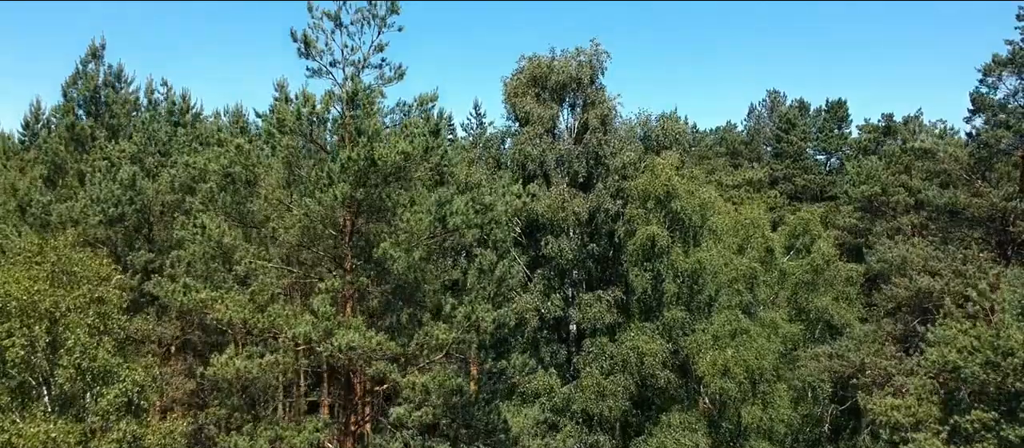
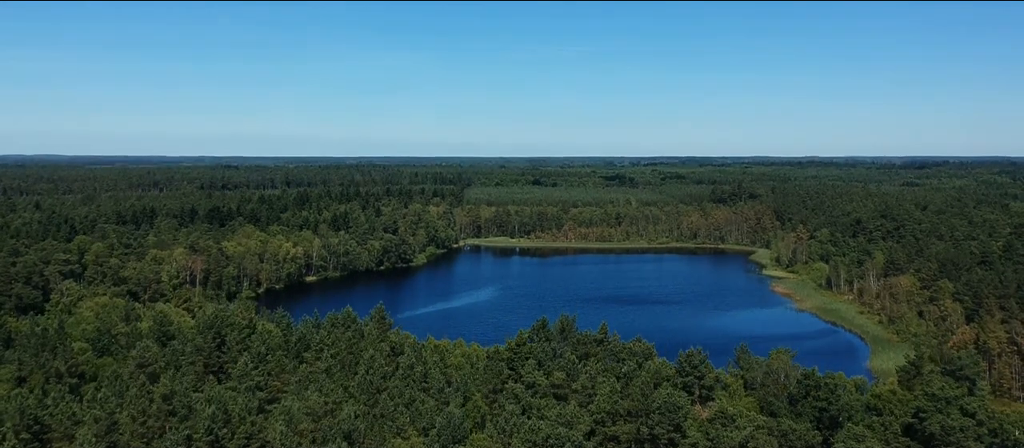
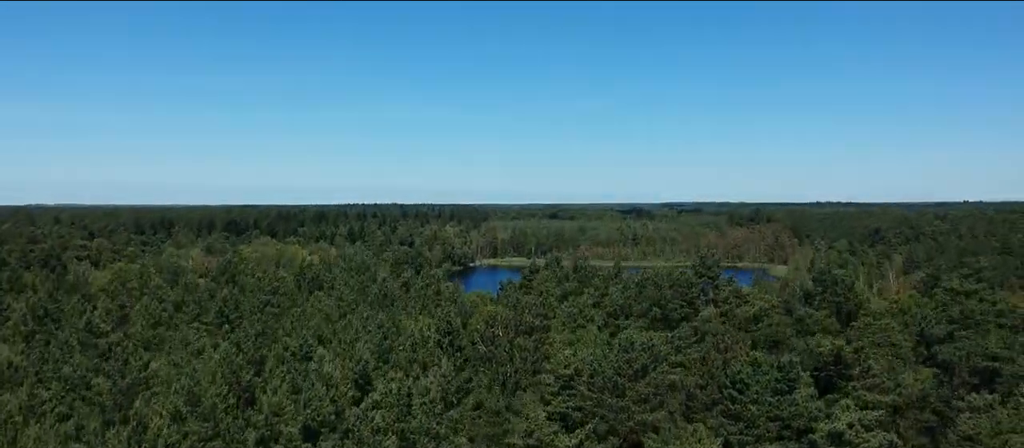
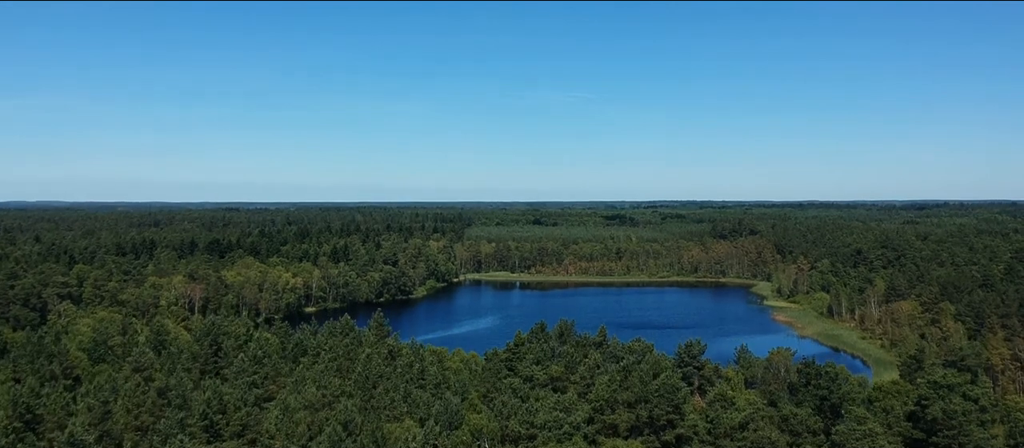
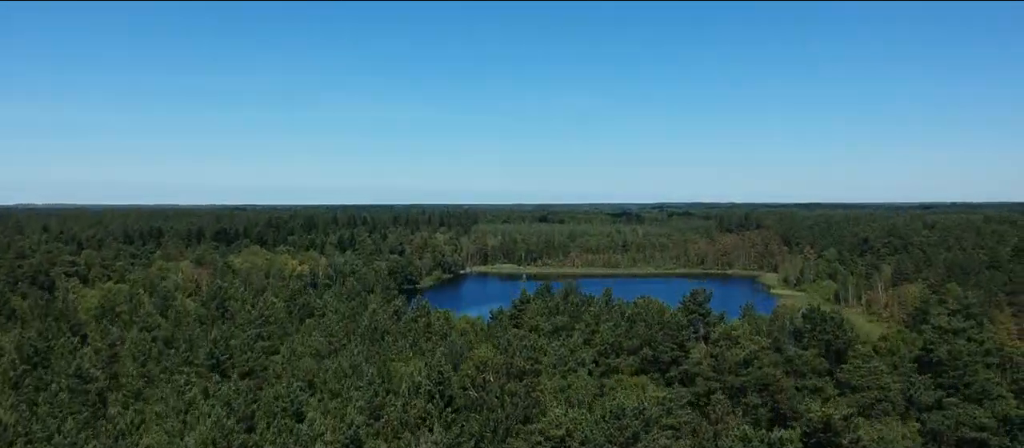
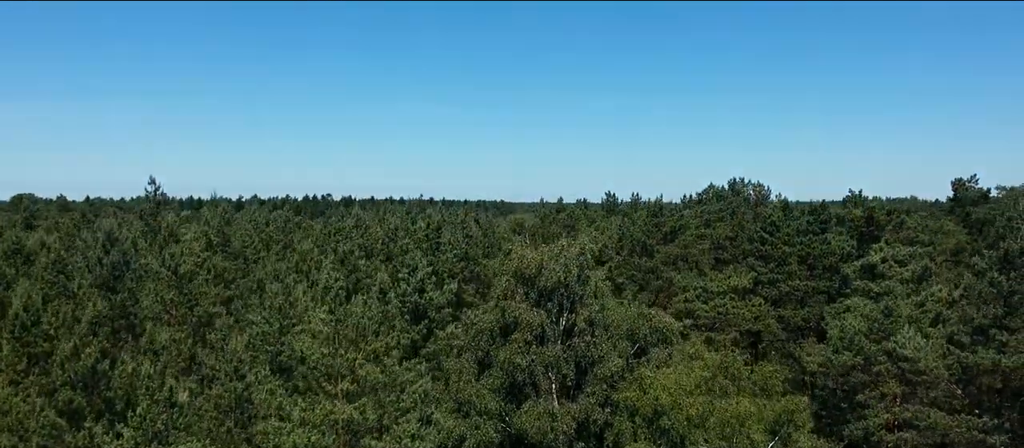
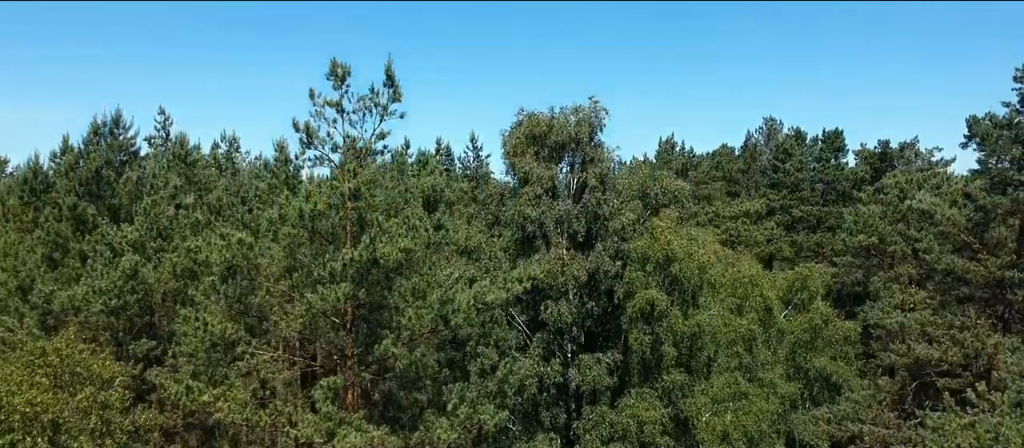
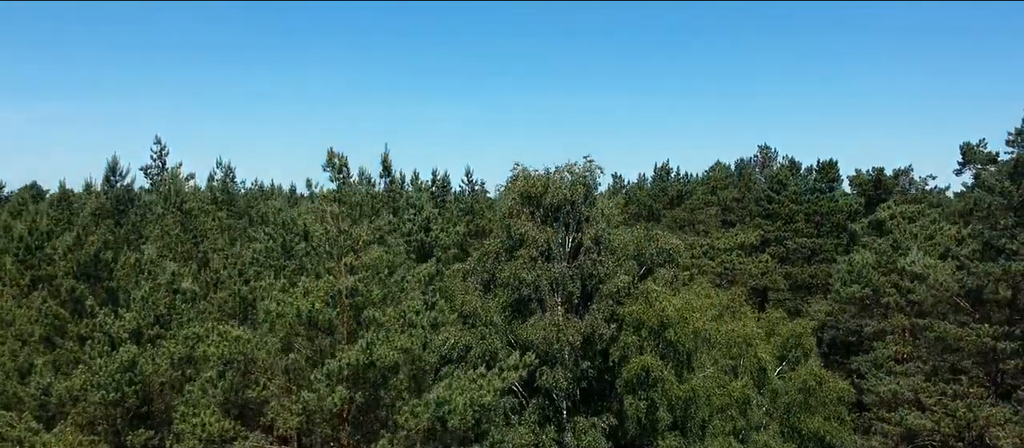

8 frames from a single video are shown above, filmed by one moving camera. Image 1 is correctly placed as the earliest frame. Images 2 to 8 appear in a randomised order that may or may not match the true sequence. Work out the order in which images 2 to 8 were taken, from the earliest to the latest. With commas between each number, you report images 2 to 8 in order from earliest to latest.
7, 8, 6, 3, 5, 4, 2
